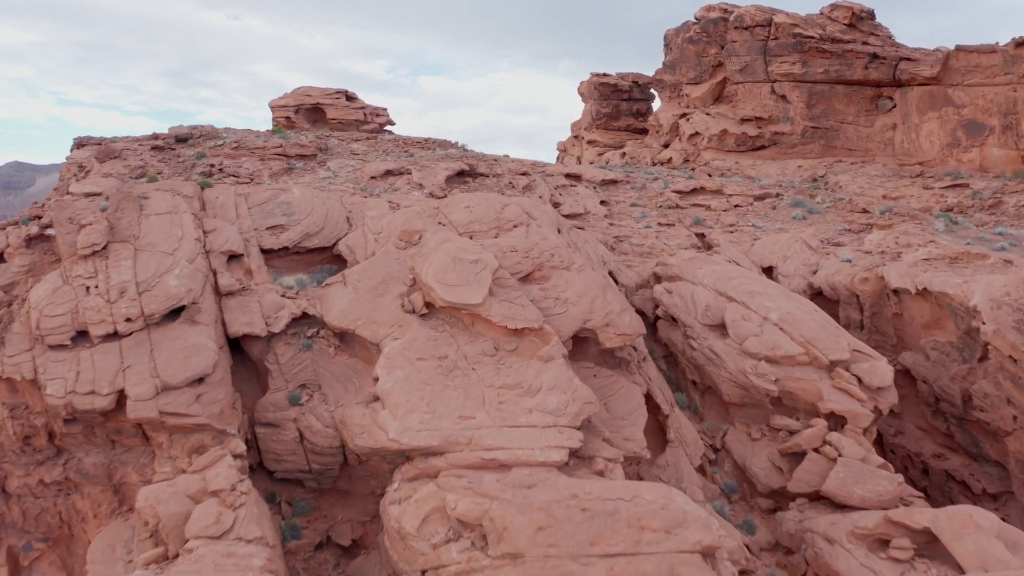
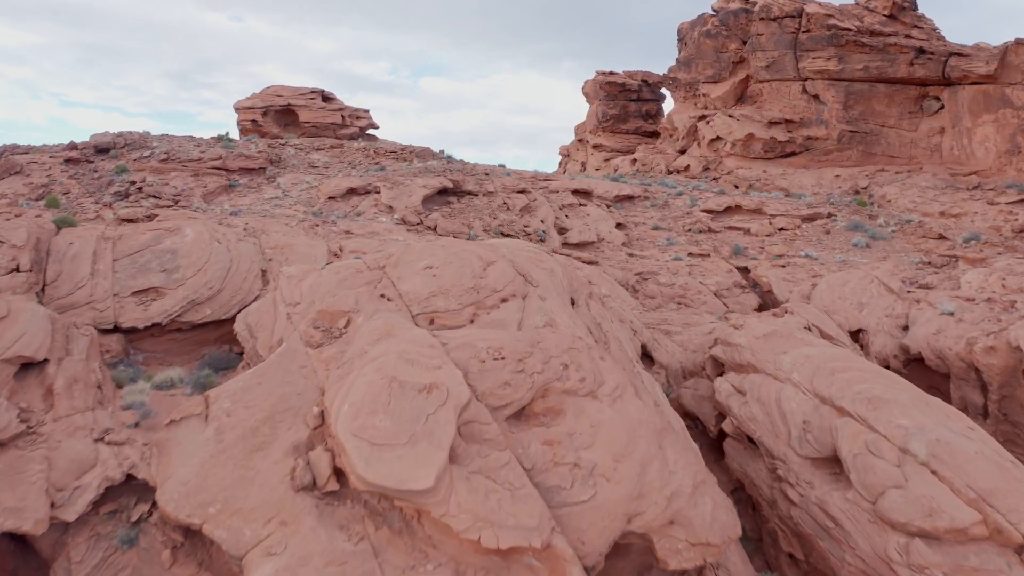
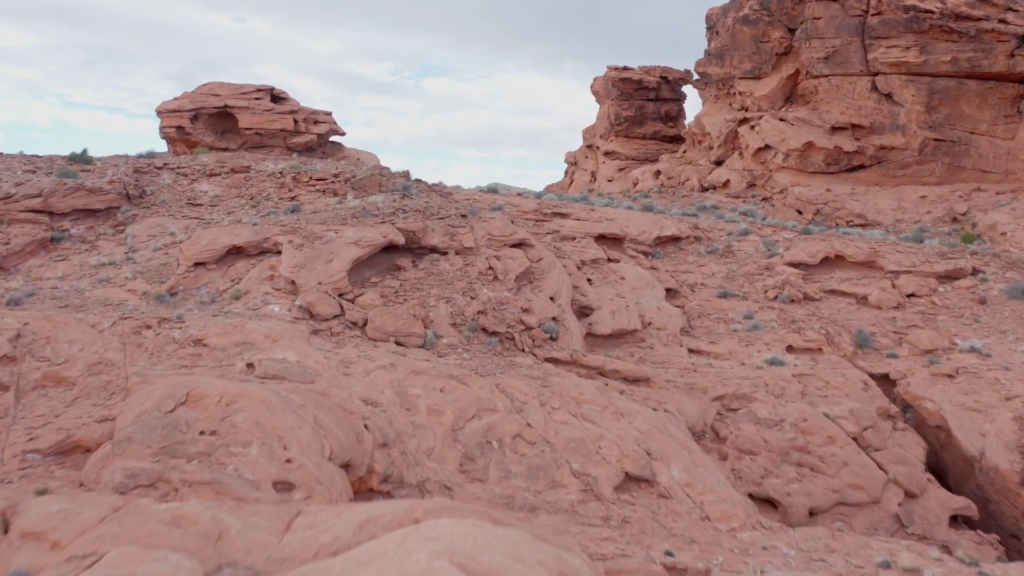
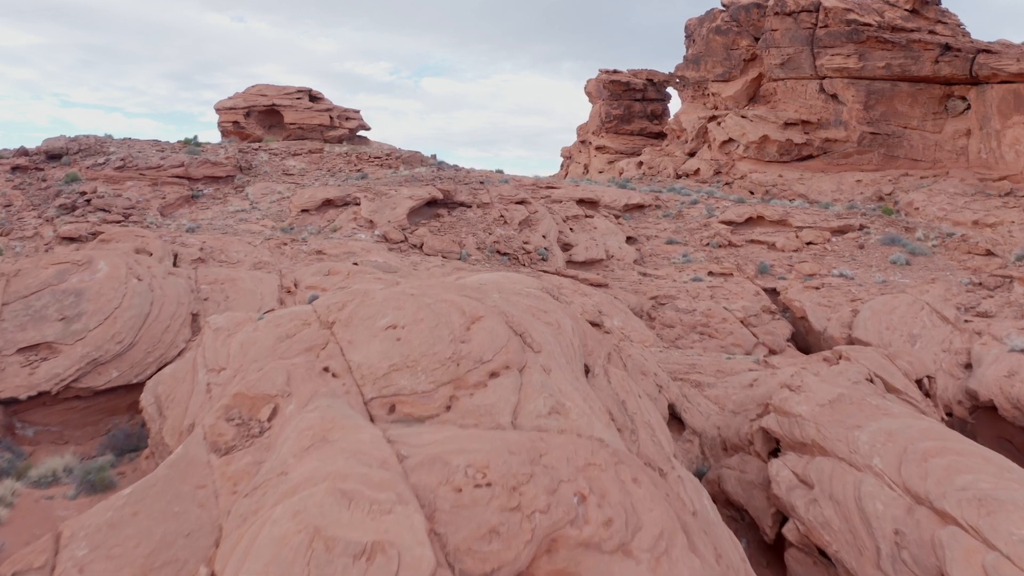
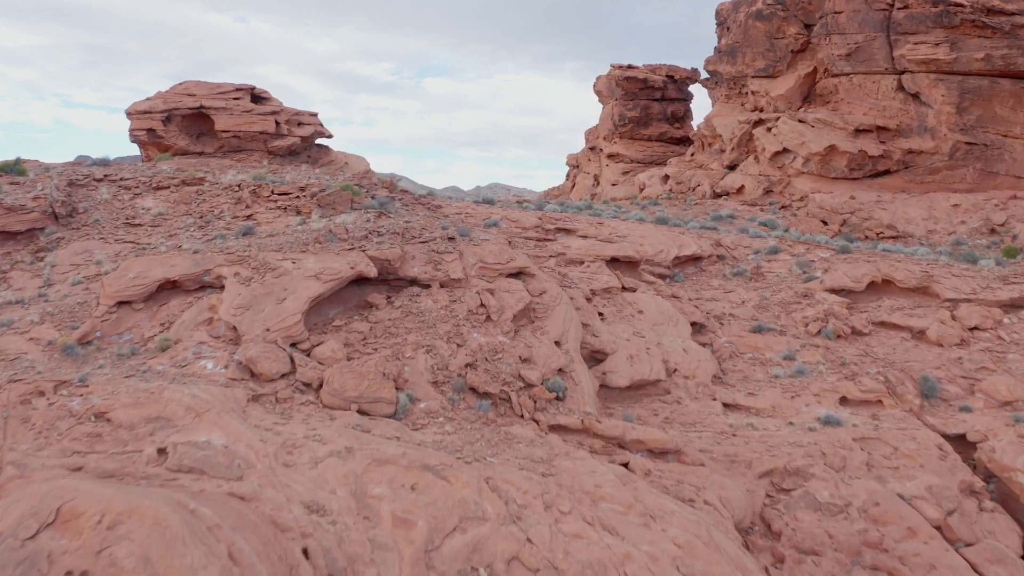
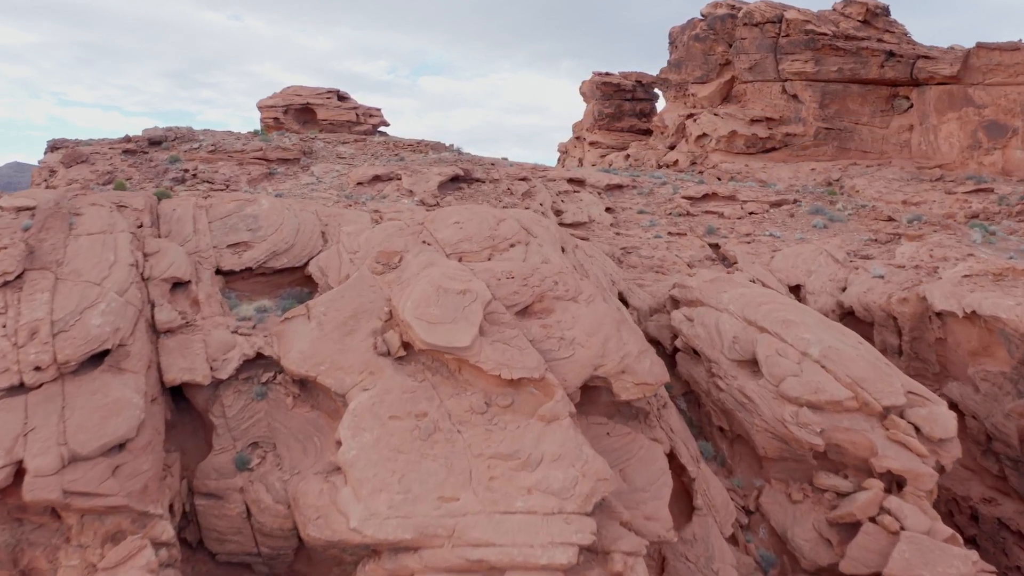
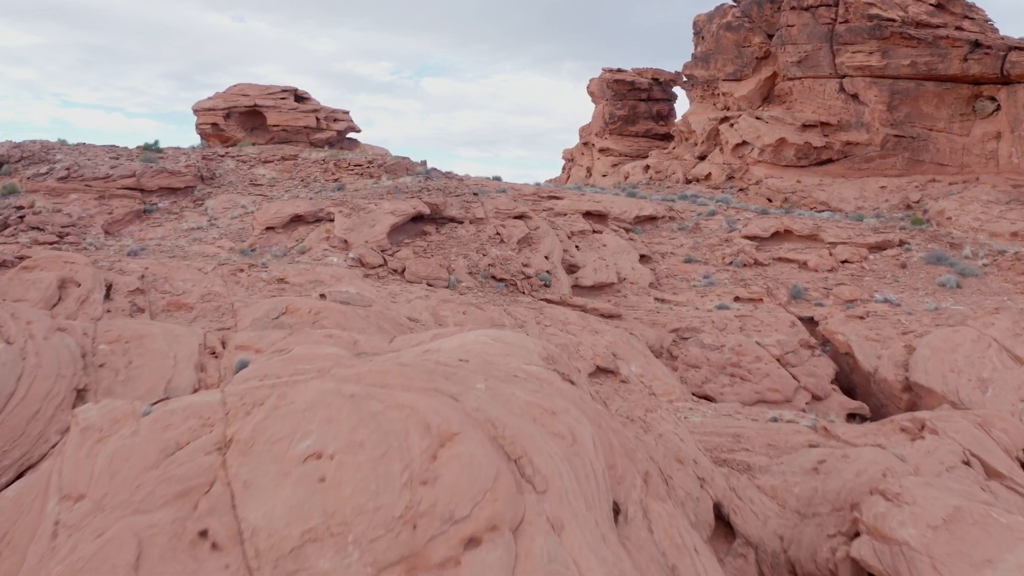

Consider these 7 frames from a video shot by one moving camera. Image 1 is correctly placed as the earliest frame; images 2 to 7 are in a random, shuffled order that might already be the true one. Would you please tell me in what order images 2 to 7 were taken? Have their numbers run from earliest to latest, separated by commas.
6, 2, 4, 7, 3, 5
